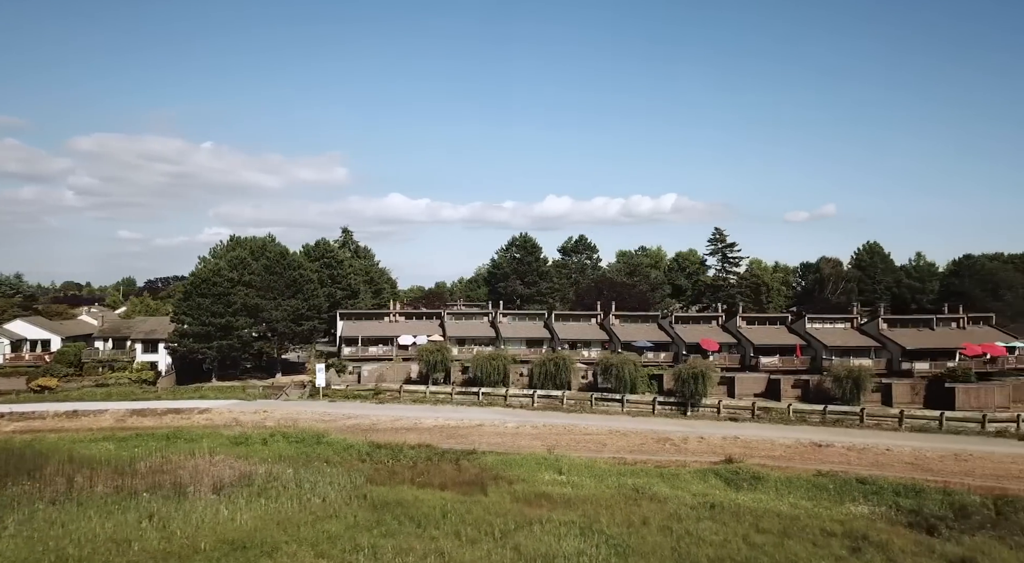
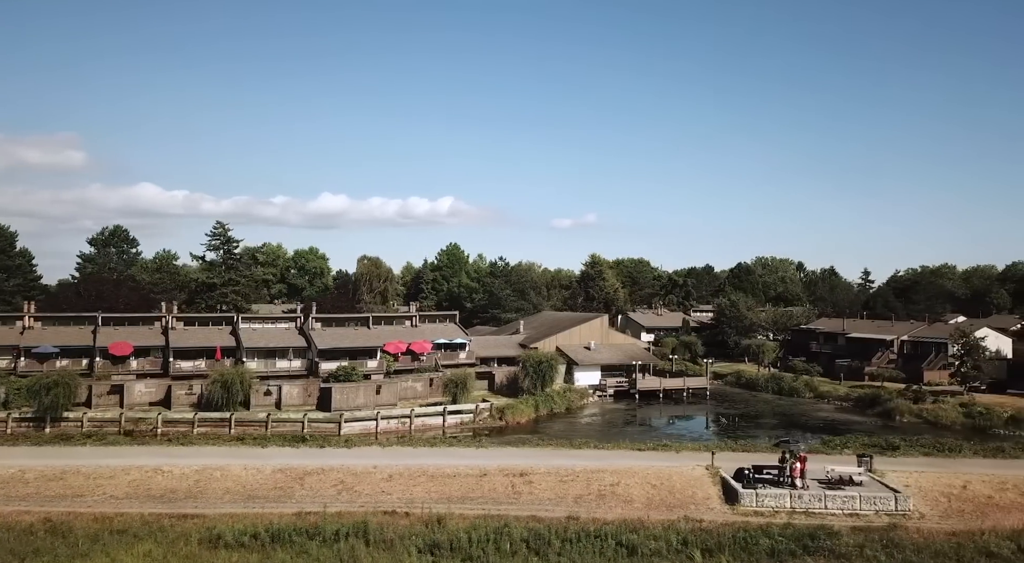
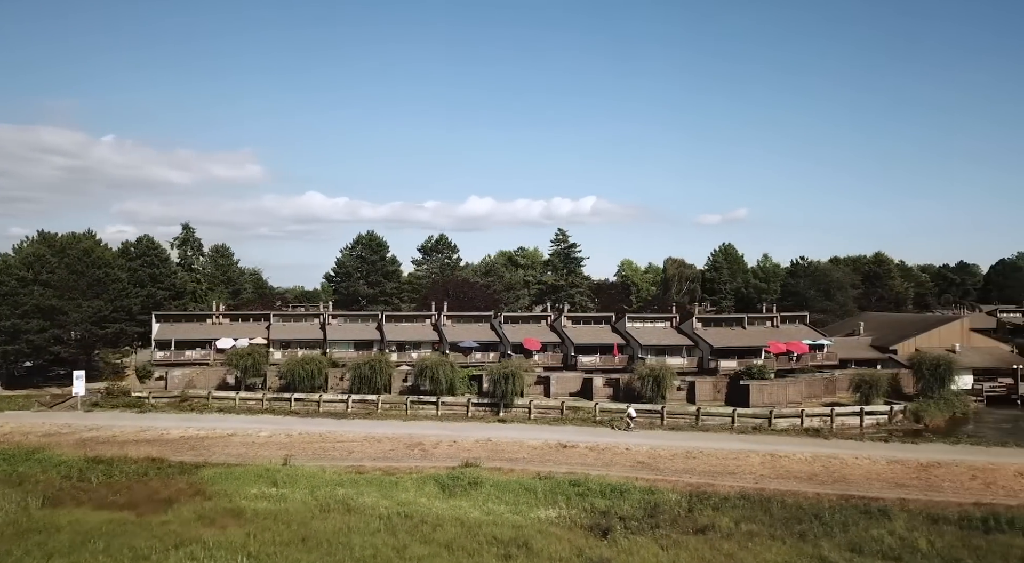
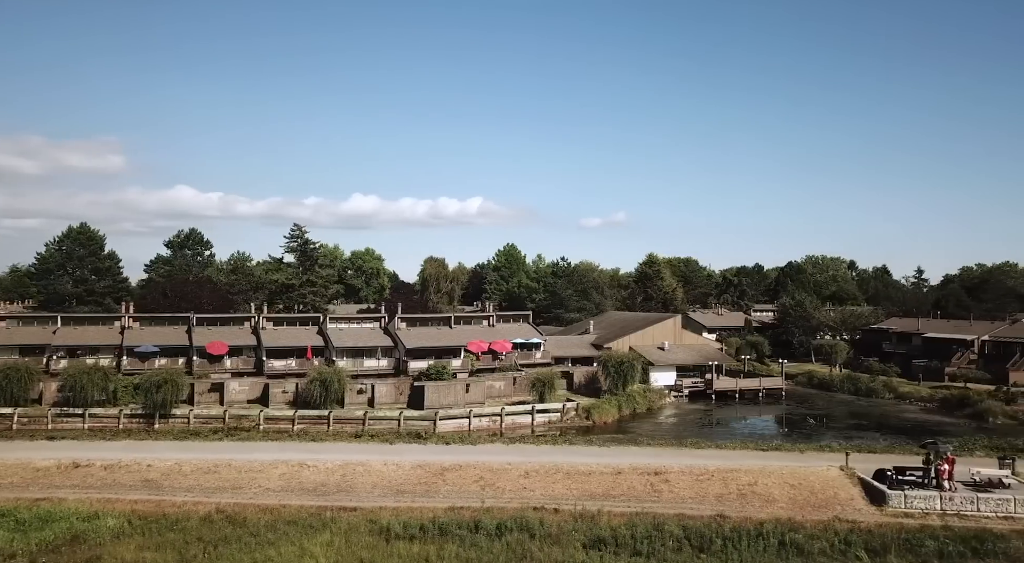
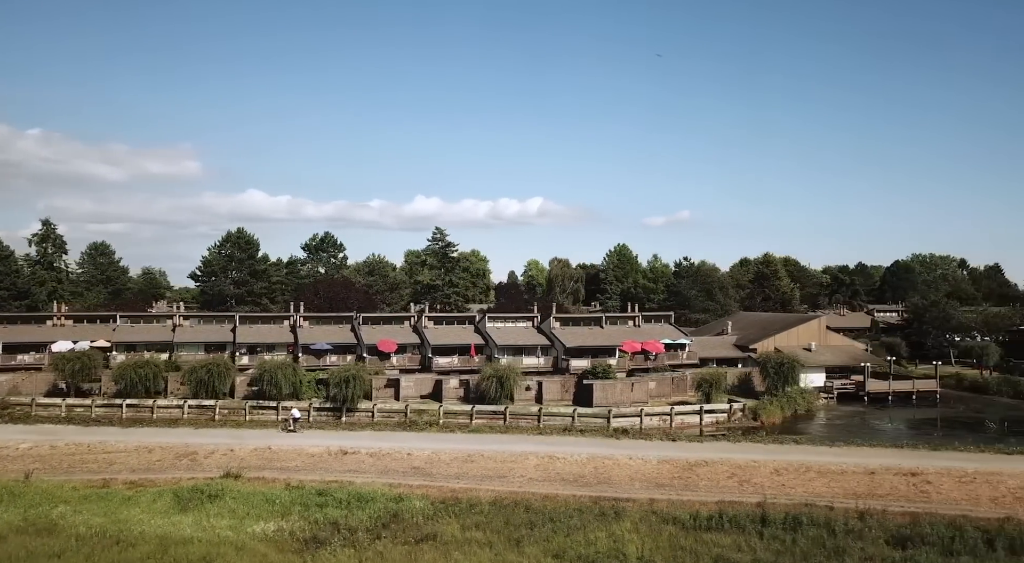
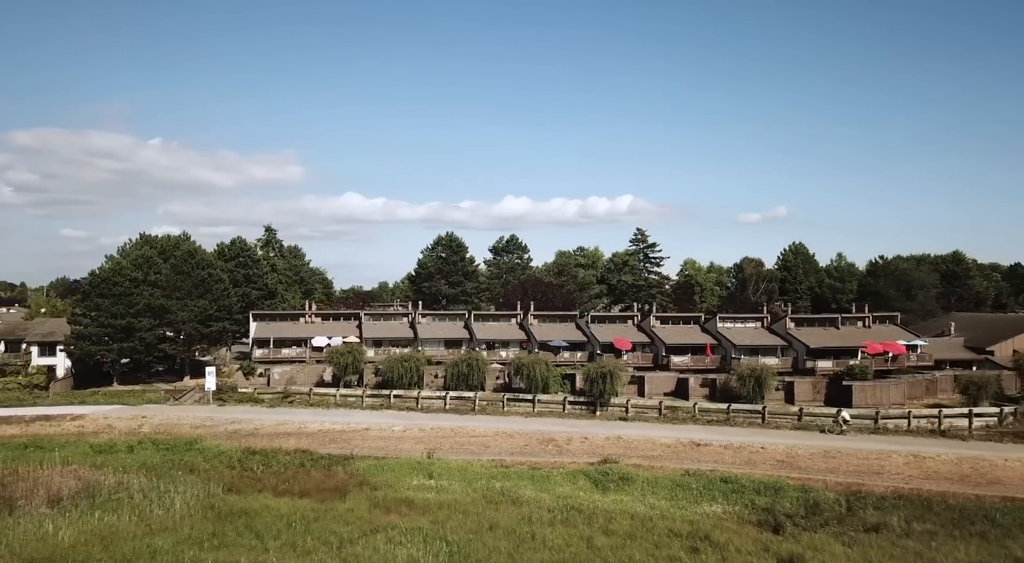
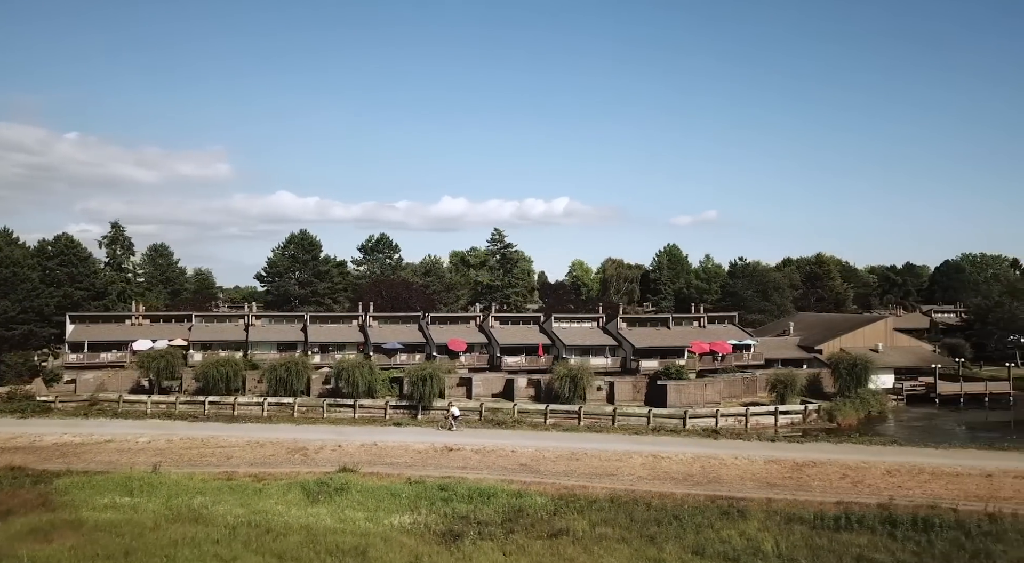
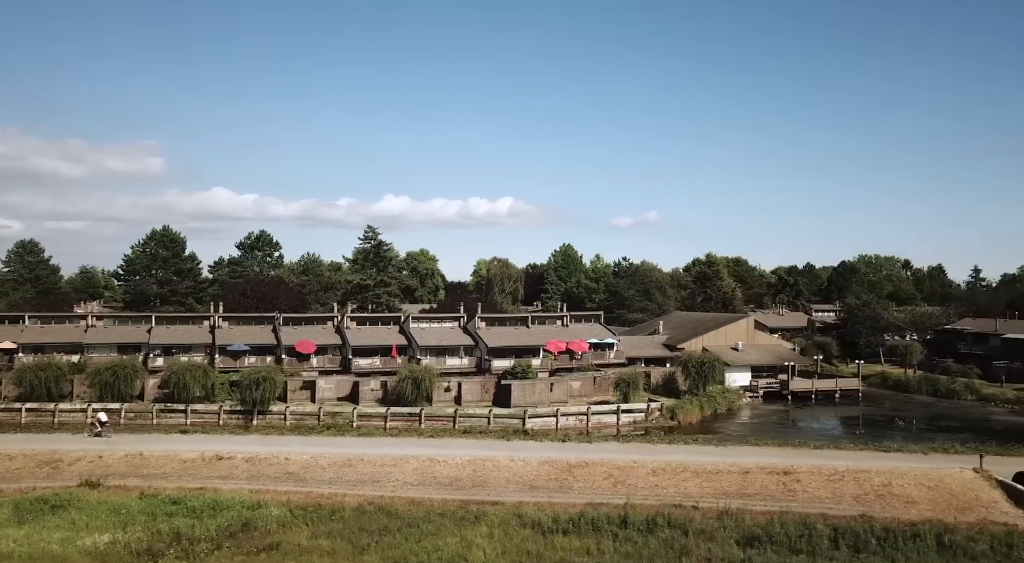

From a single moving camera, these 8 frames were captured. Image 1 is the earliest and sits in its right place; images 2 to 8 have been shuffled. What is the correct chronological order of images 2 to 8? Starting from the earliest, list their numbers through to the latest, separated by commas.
6, 3, 7, 5, 8, 4, 2
